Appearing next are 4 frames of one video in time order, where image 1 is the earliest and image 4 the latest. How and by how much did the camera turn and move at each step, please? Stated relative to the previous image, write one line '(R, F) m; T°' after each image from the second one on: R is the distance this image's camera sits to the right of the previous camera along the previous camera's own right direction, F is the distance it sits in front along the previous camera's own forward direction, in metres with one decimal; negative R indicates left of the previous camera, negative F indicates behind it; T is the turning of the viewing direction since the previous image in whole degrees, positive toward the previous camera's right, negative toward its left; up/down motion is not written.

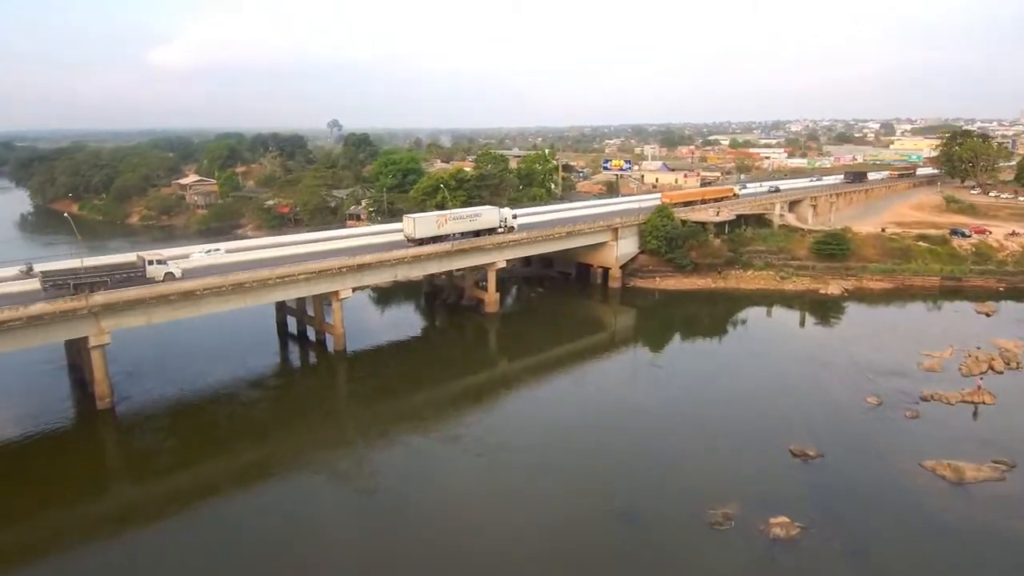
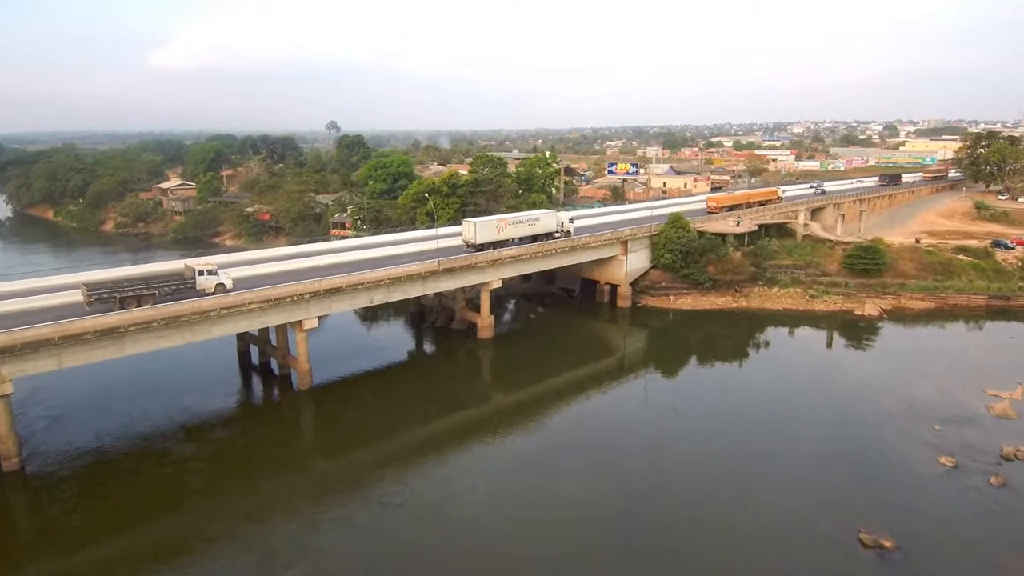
(+0.2, +5.8) m; 0°
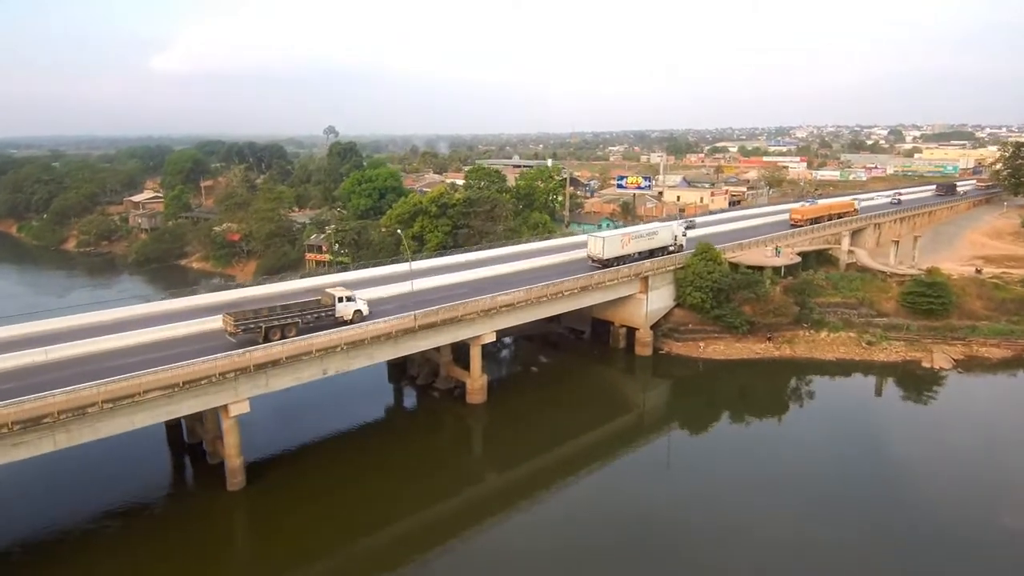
(+0.1, +7.9) m; 0°
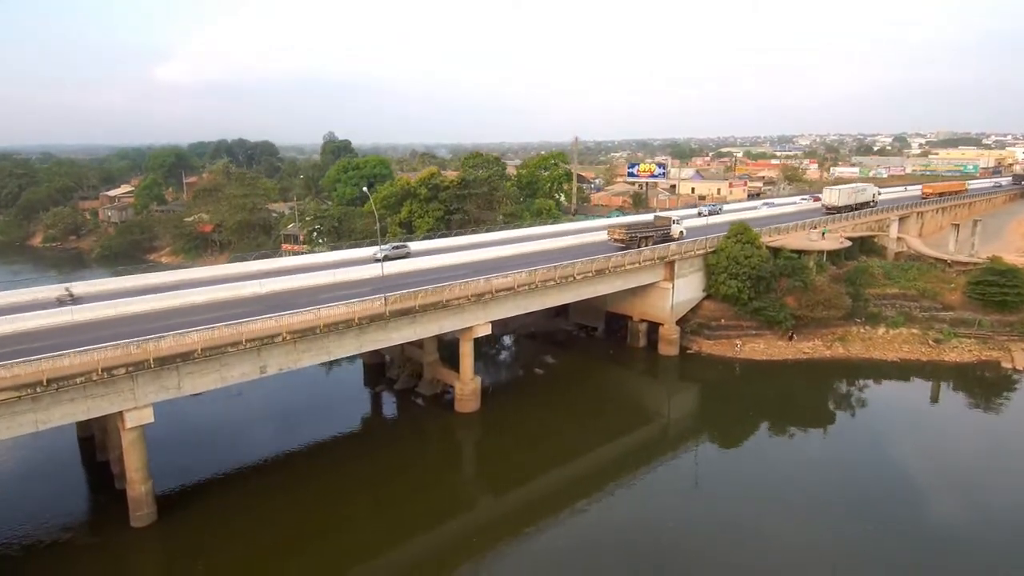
(+0.1, +6.4) m; 0°
